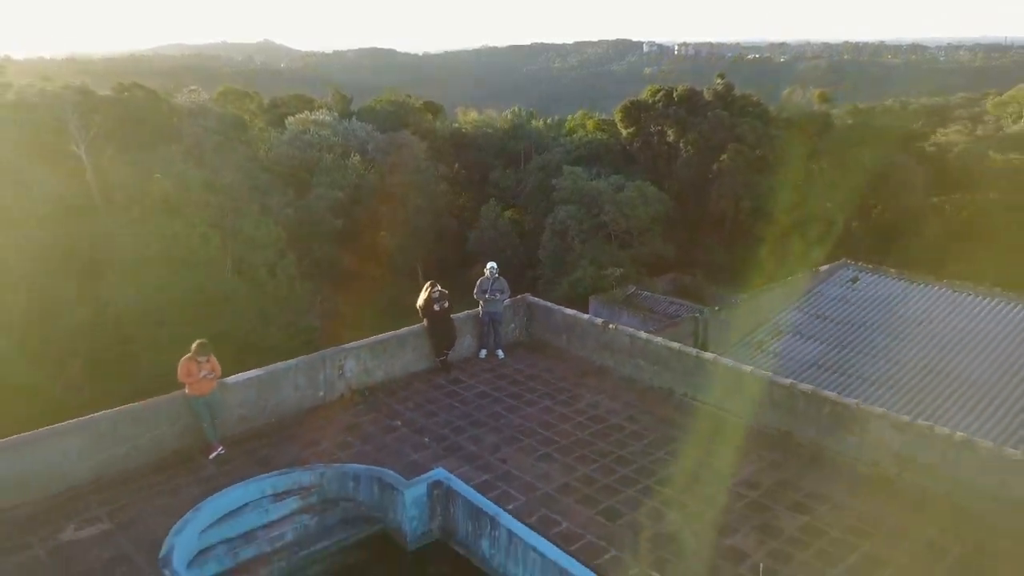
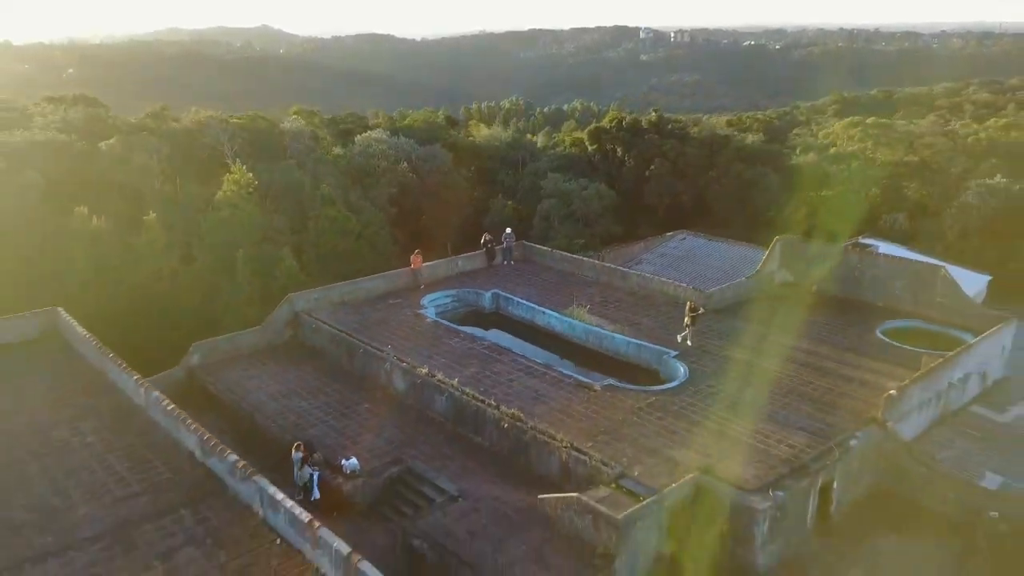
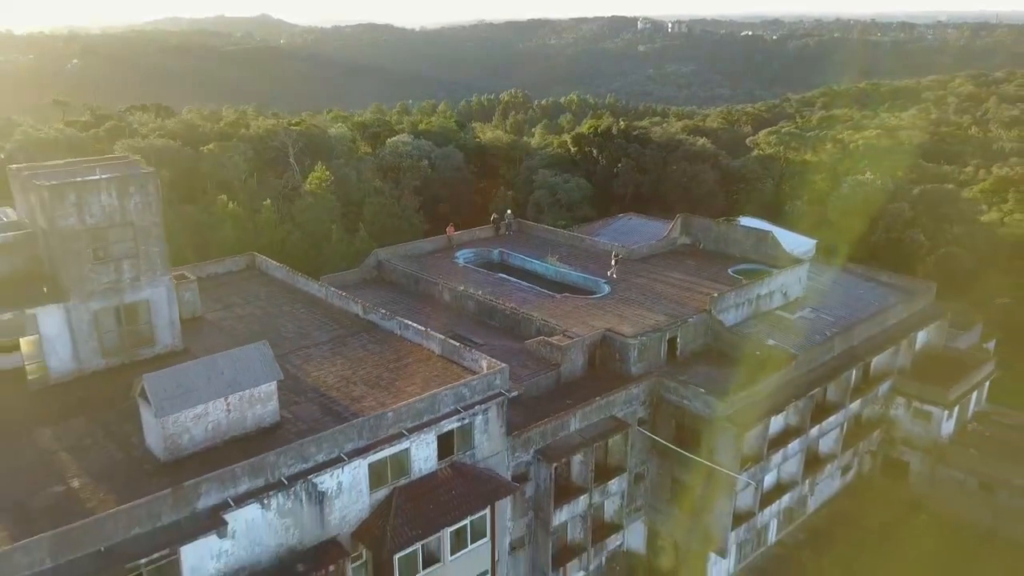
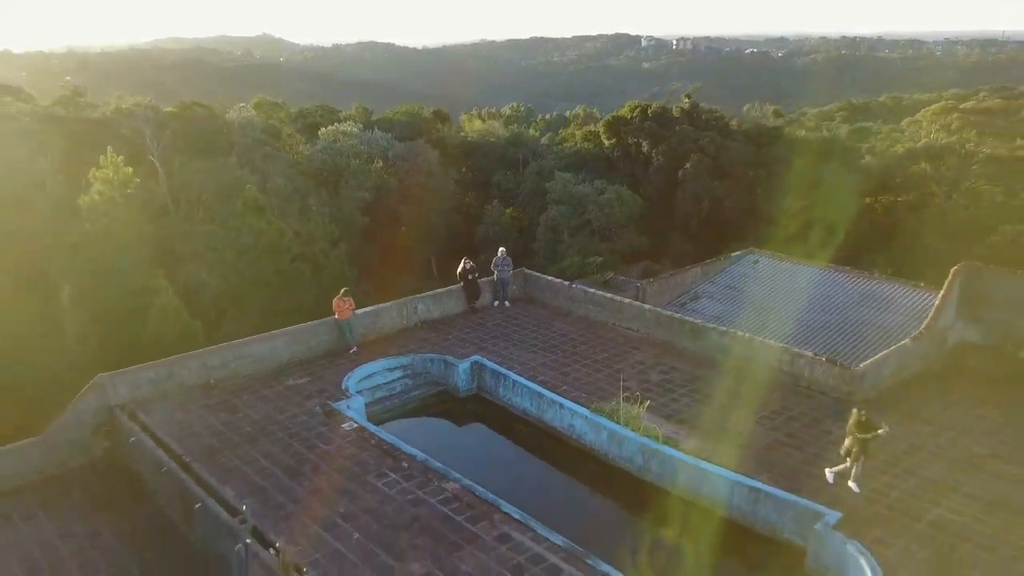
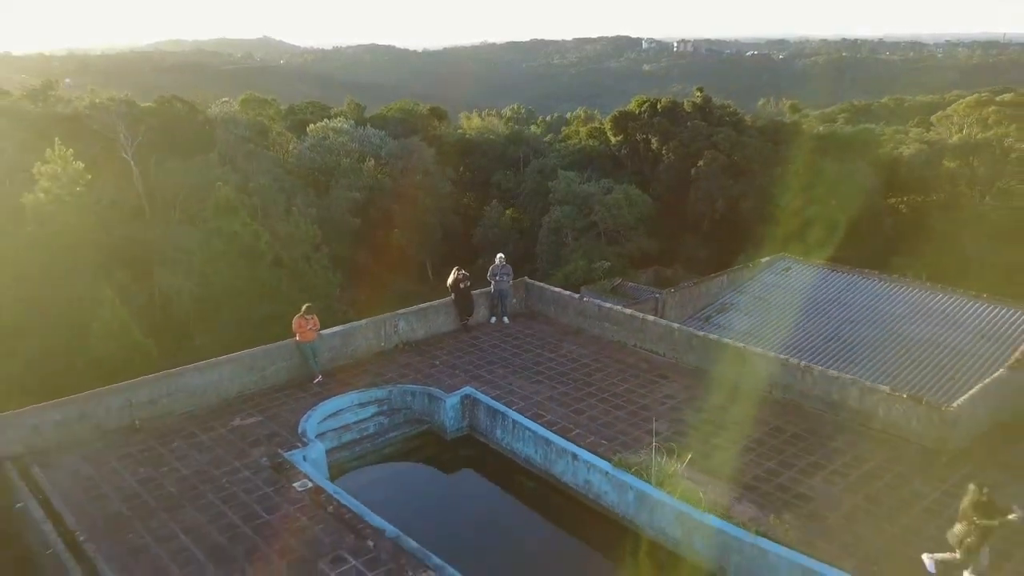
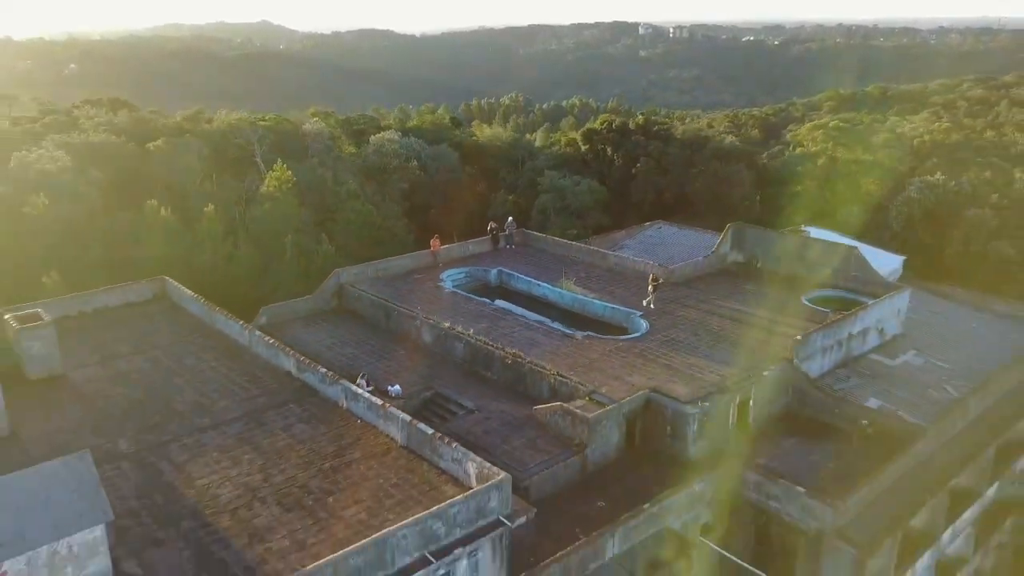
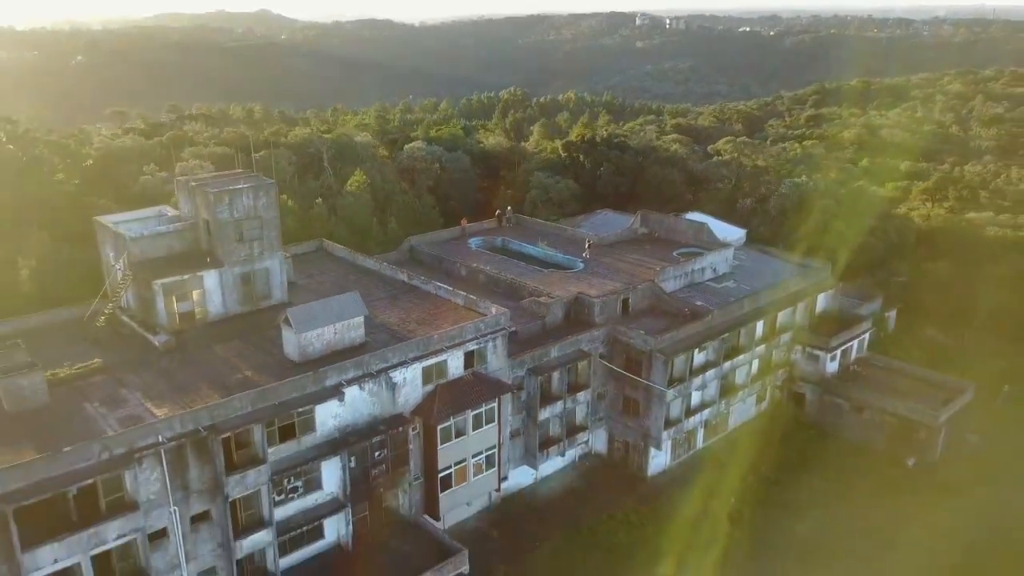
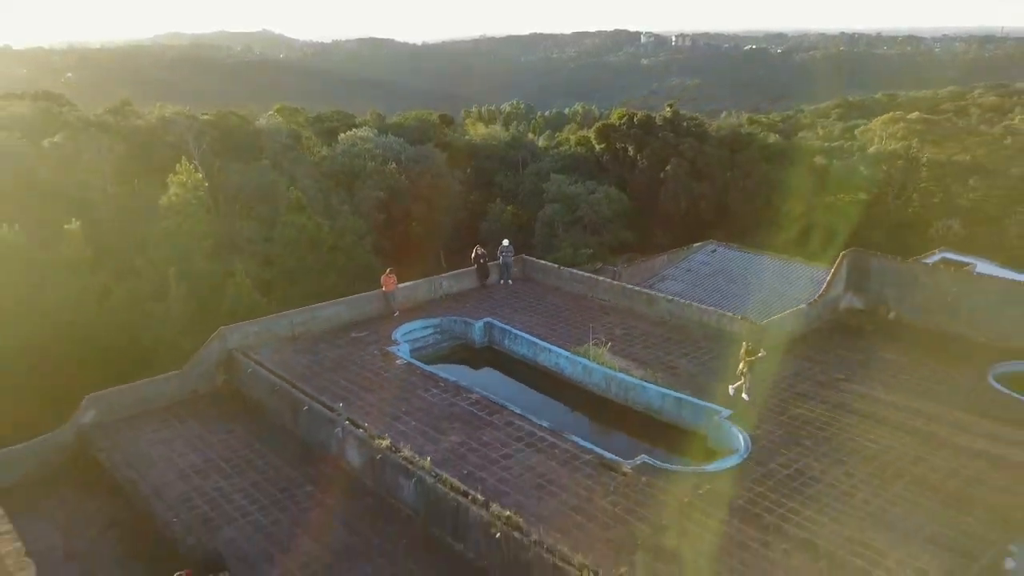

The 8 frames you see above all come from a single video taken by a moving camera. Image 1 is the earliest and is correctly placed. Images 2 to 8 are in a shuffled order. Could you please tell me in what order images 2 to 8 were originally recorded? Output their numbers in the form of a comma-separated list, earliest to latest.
5, 4, 8, 2, 6, 3, 7
